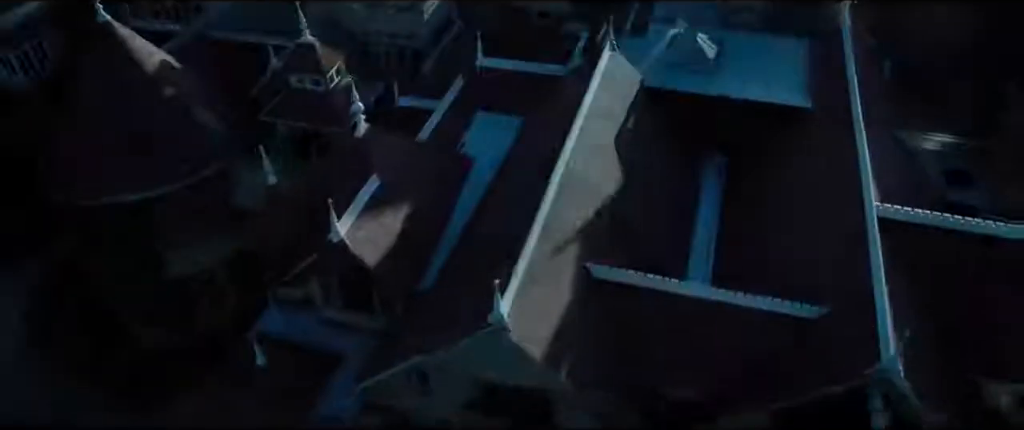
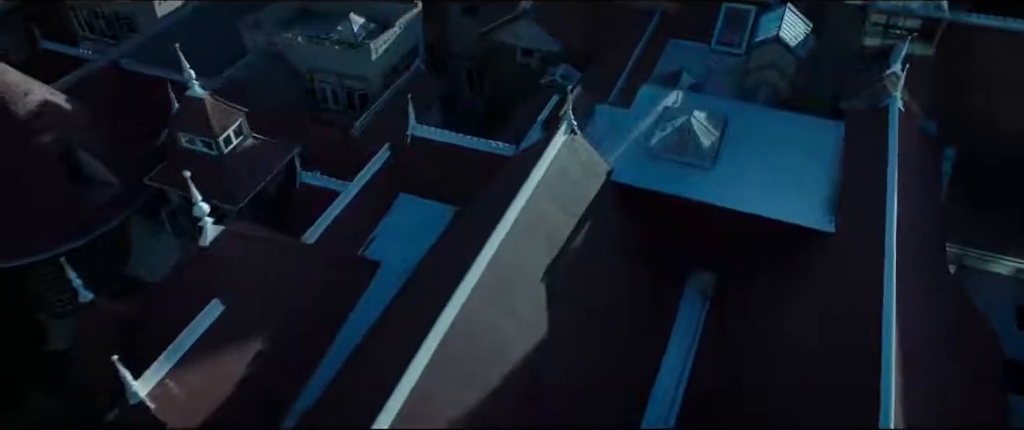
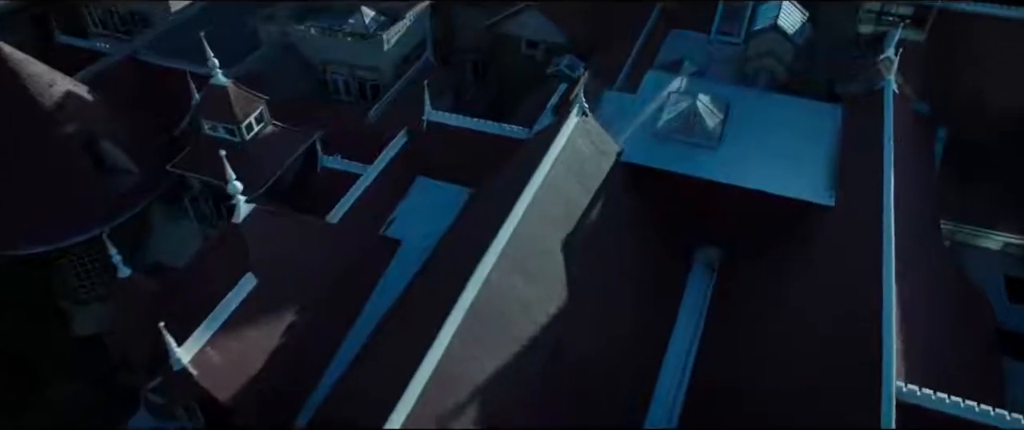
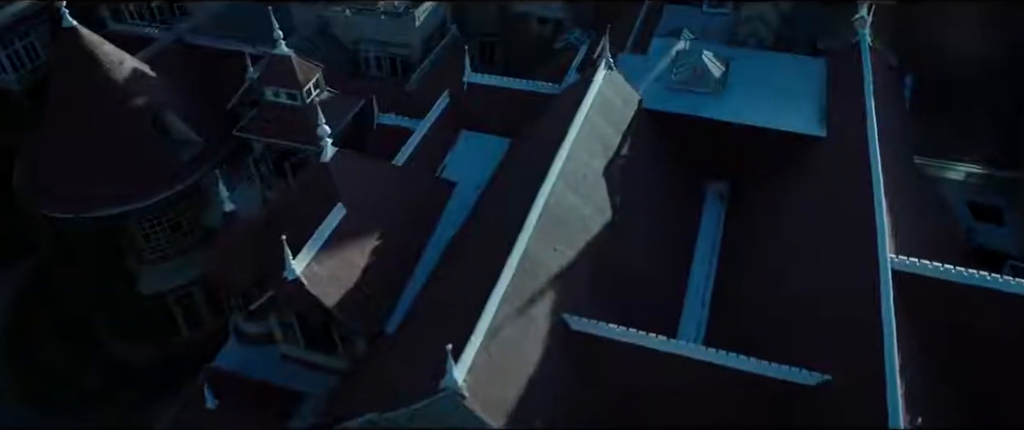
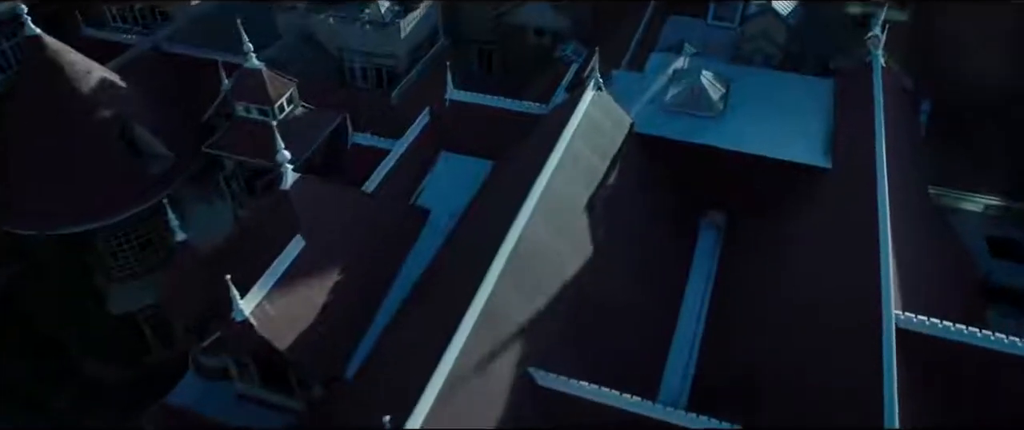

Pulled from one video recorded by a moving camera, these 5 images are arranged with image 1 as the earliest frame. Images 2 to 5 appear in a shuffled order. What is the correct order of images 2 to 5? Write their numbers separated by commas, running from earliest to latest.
4, 5, 3, 2
